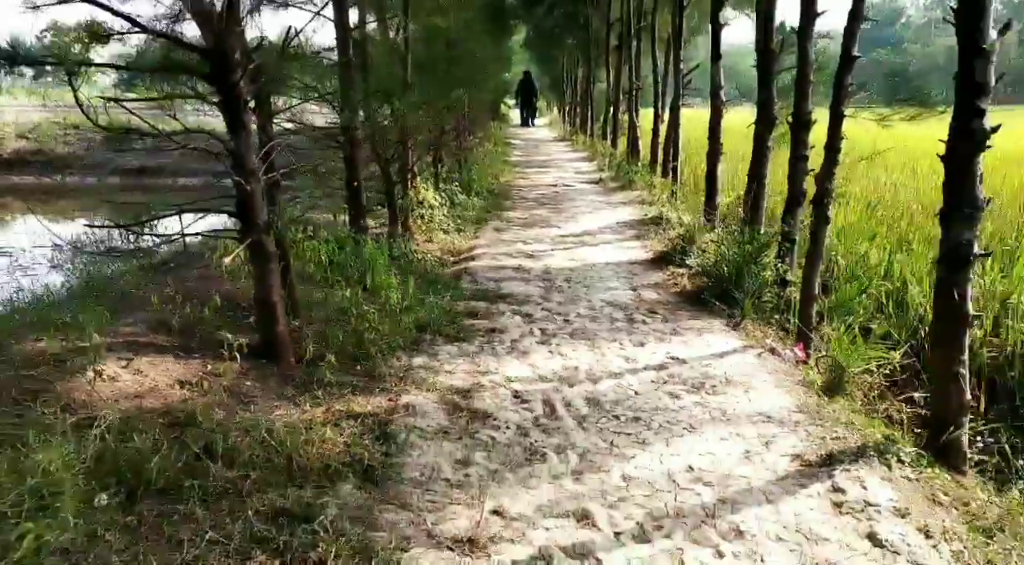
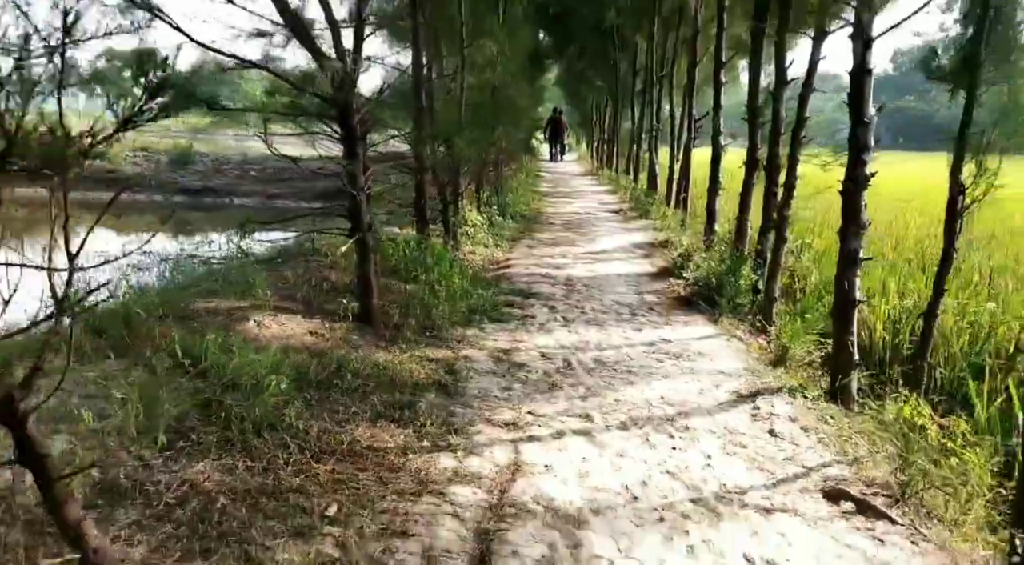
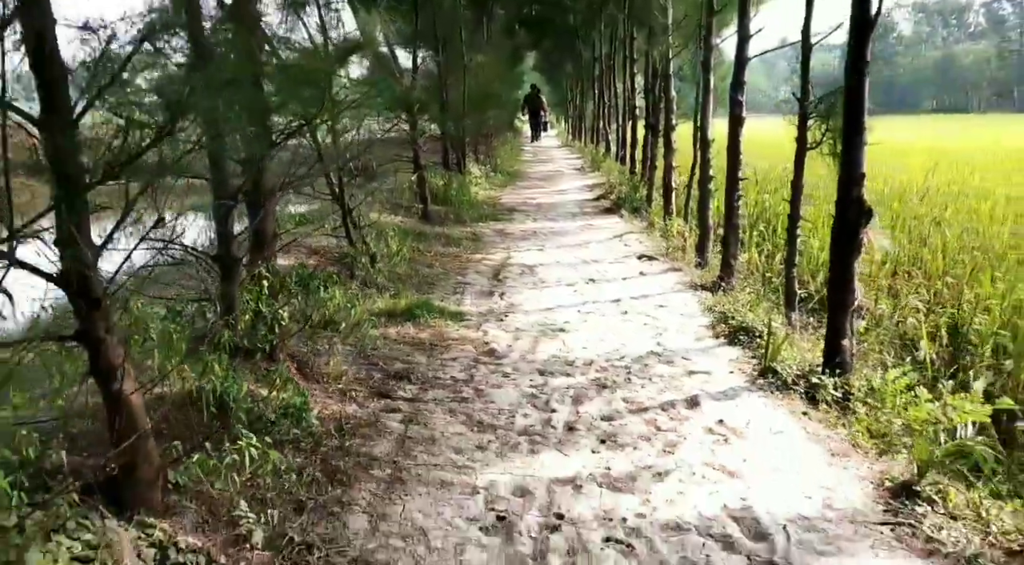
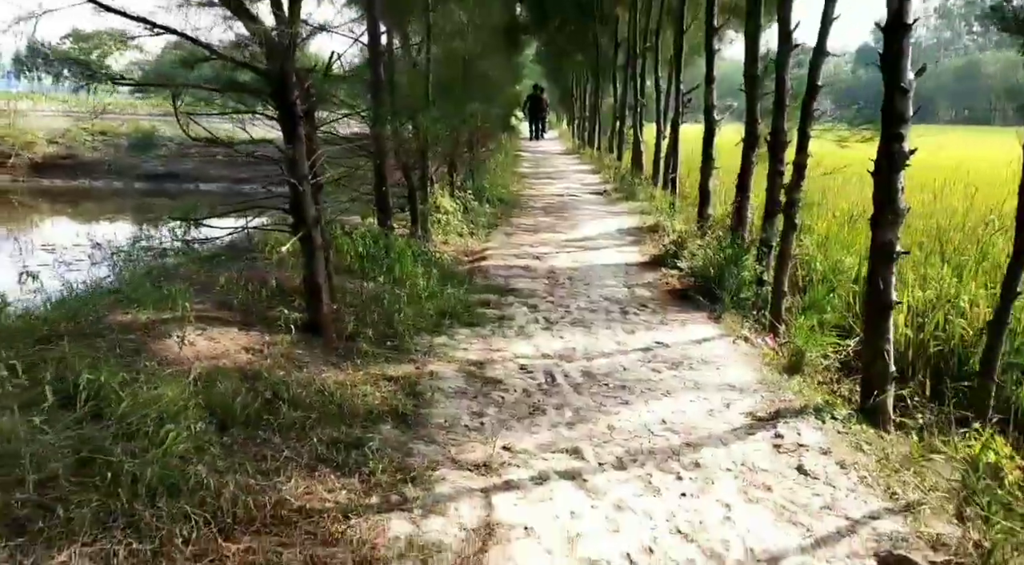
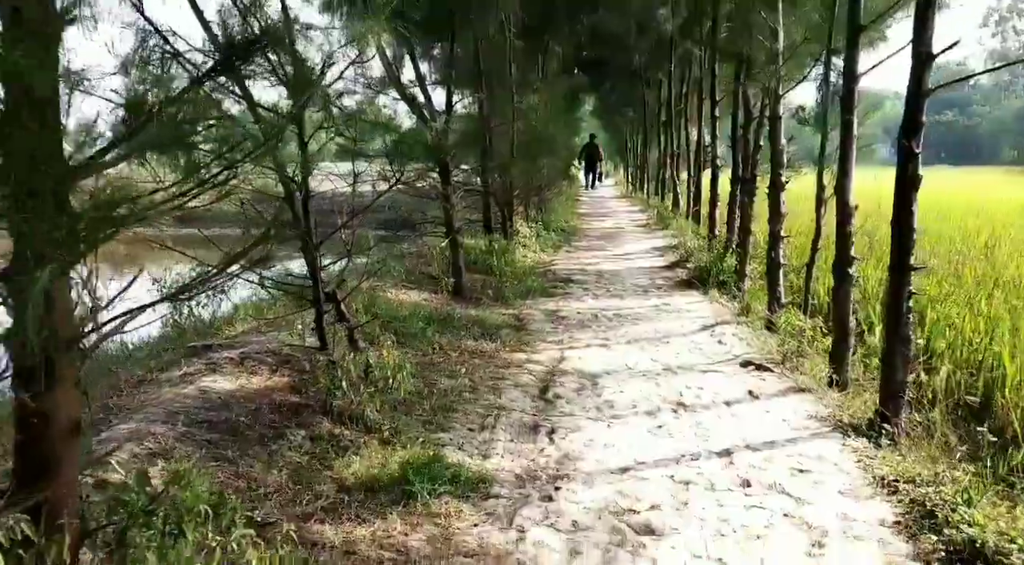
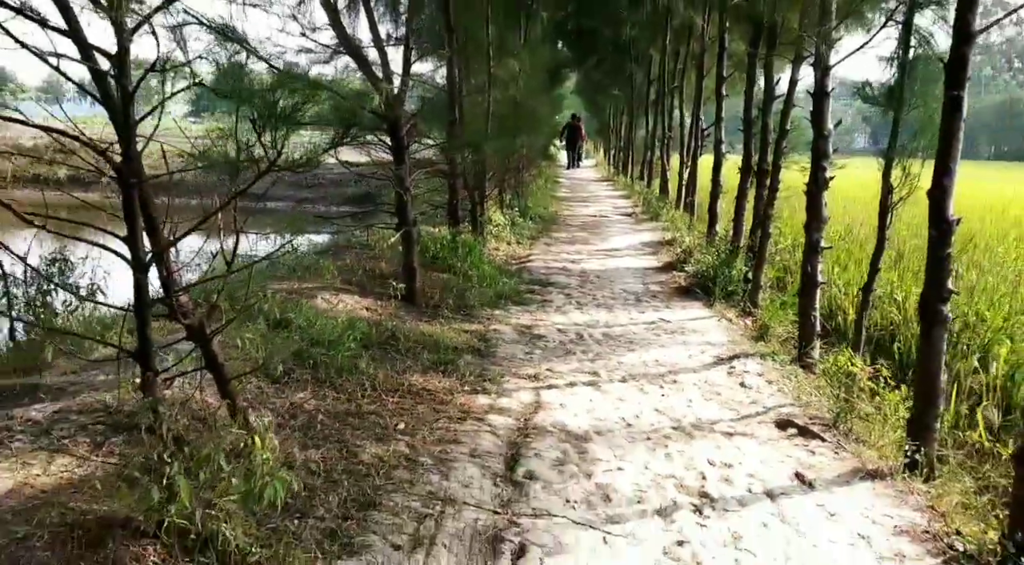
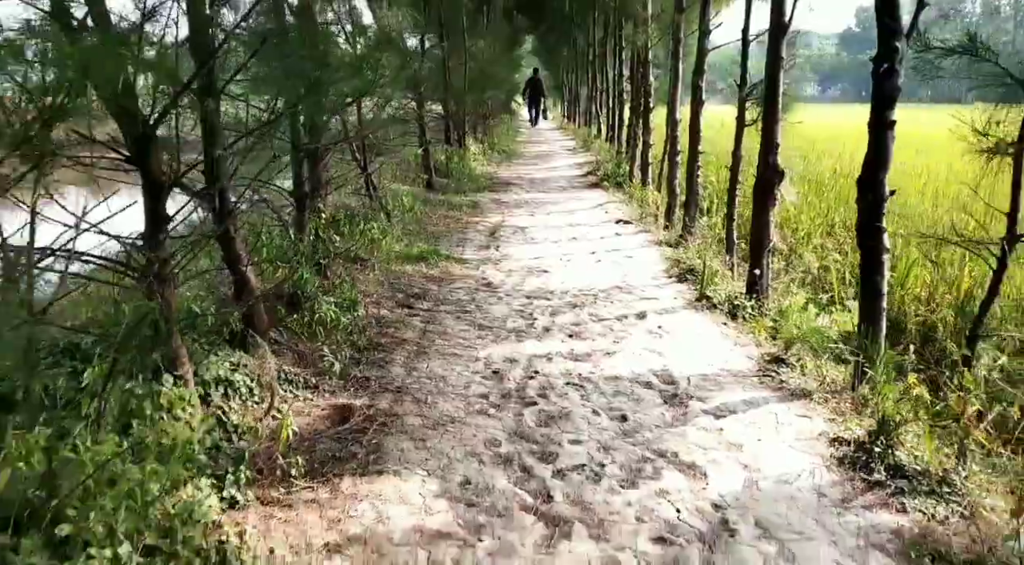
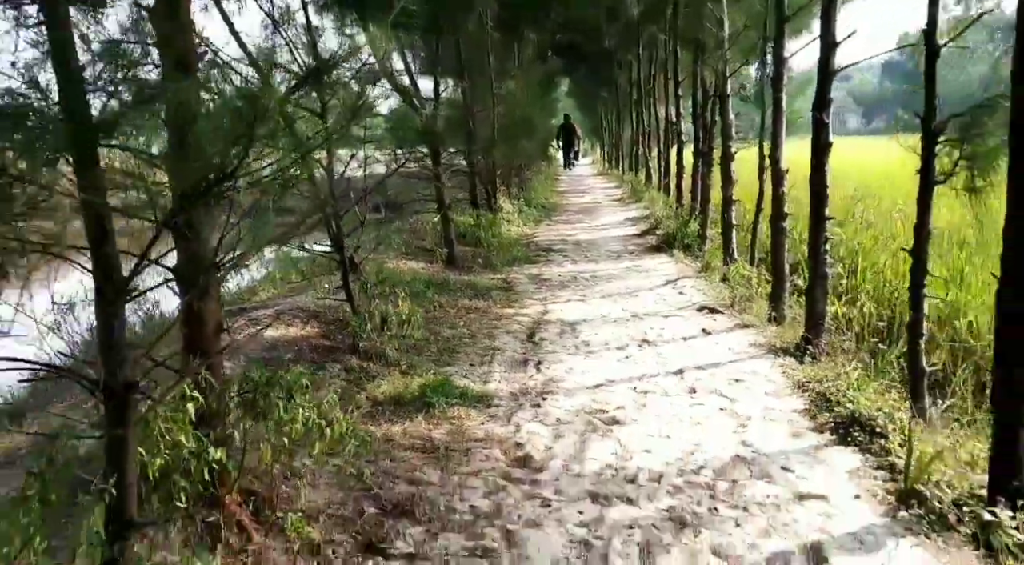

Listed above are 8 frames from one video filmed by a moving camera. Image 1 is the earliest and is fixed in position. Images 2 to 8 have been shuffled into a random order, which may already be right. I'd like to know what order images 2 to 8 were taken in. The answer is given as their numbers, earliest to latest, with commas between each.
4, 2, 6, 5, 8, 3, 7
